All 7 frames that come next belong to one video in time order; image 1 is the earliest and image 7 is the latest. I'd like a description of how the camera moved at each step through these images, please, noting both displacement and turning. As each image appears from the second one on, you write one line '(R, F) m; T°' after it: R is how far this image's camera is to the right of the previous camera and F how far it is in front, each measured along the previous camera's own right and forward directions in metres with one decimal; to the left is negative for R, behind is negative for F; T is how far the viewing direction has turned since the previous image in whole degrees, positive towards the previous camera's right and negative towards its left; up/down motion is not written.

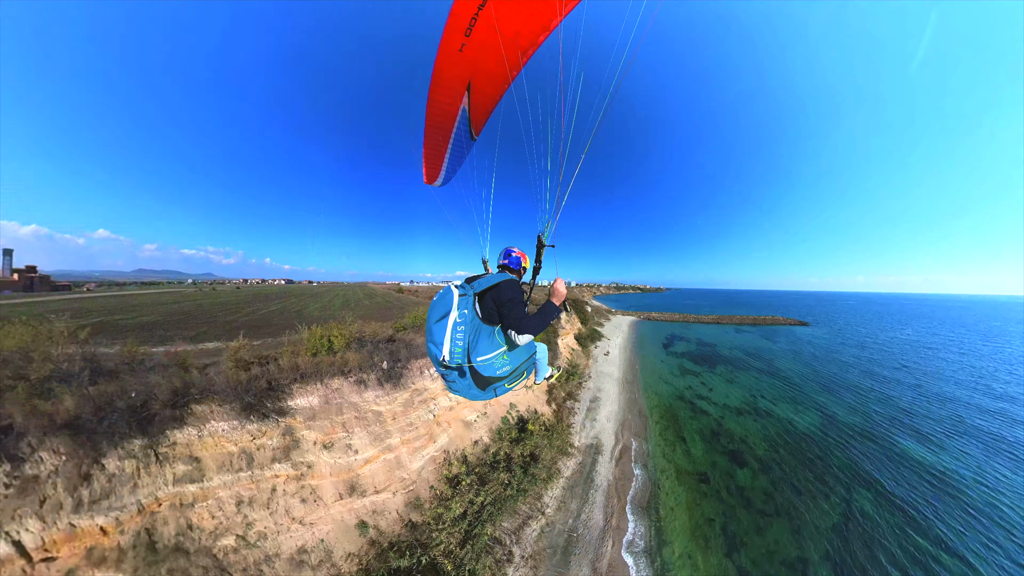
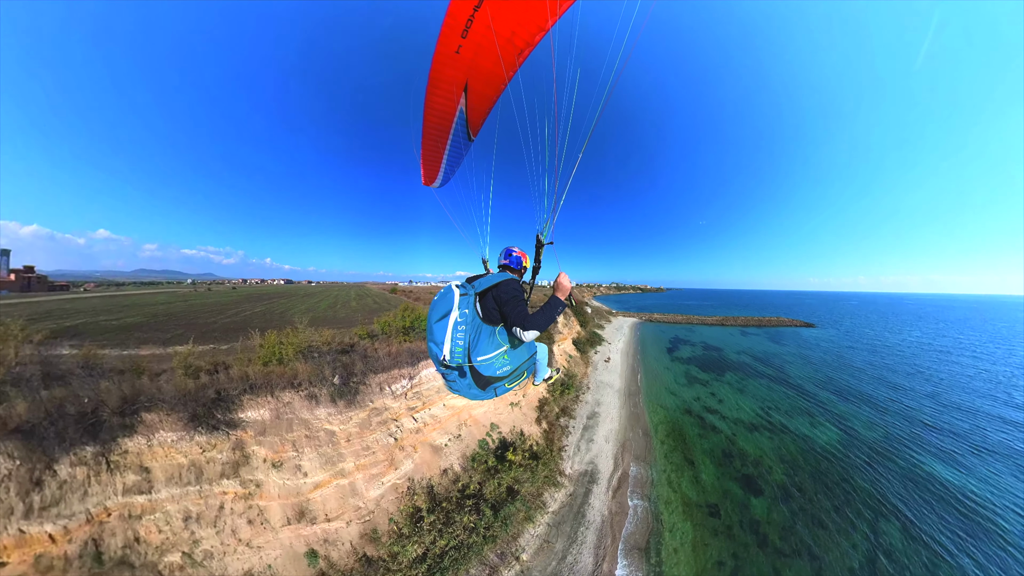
(+0.2, +0.4) m; 0°
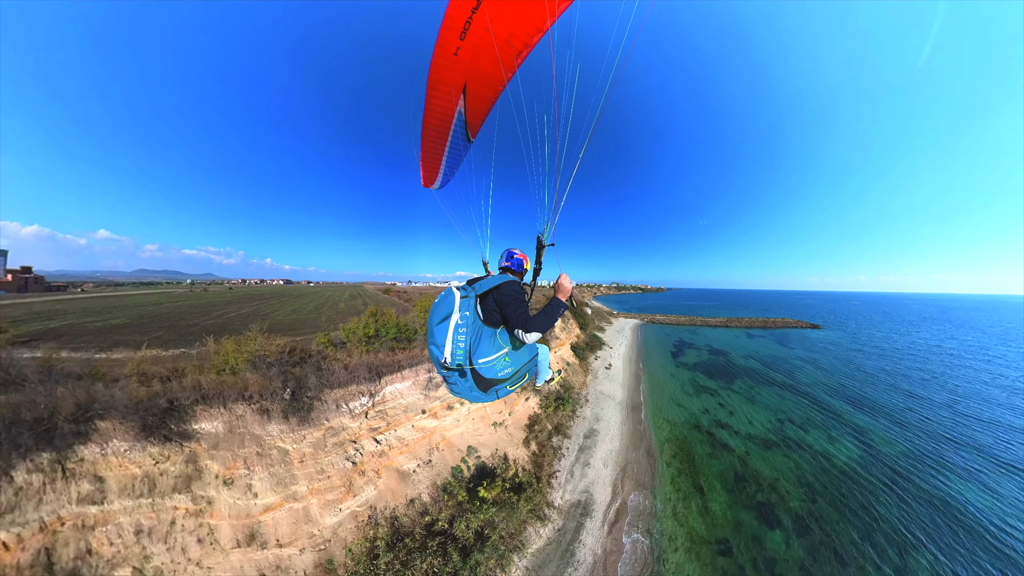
(+0.1, +0.4) m; 0°
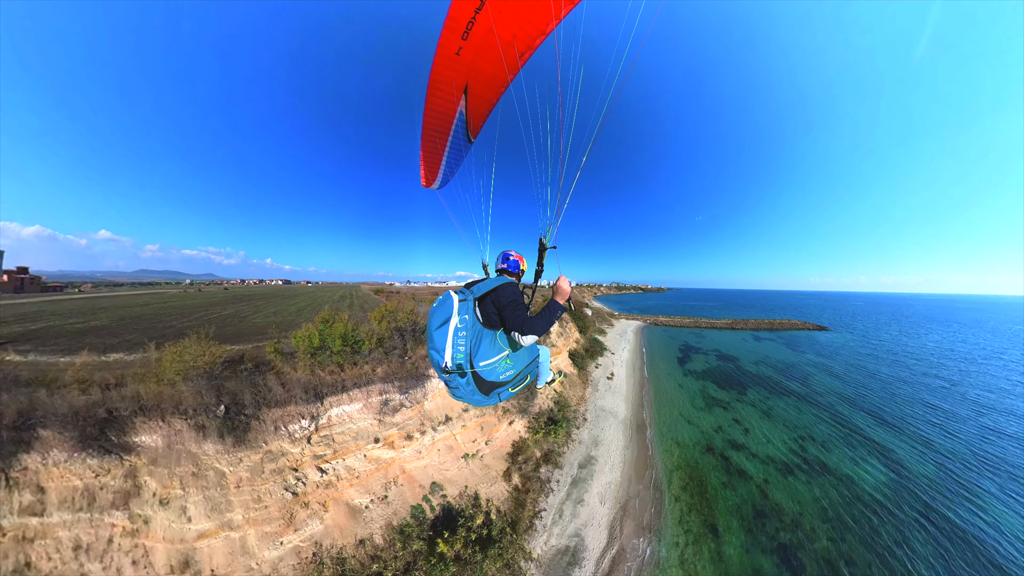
(+0.1, +0.5) m; 0°
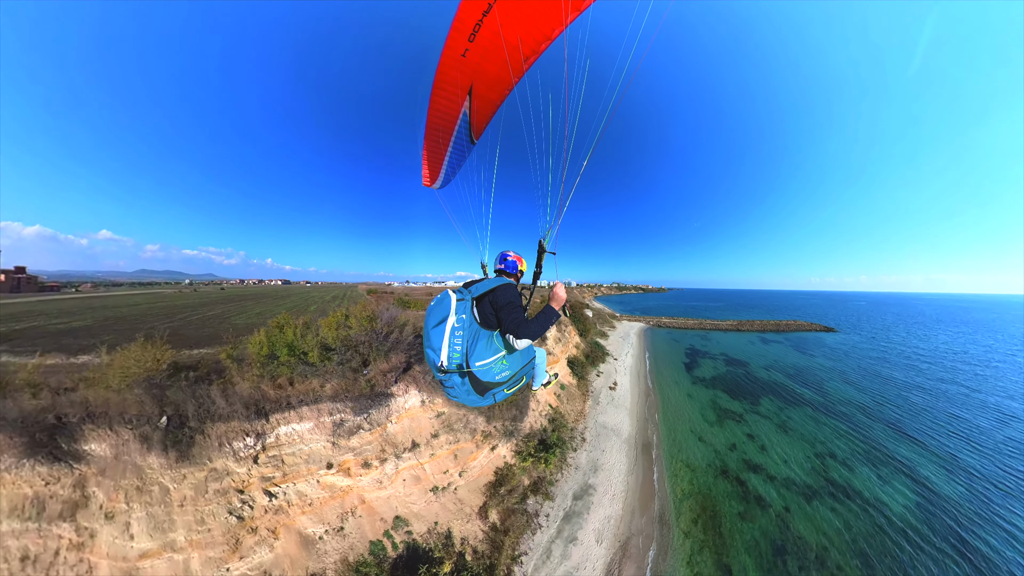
(+0.1, +0.4) m; 0°
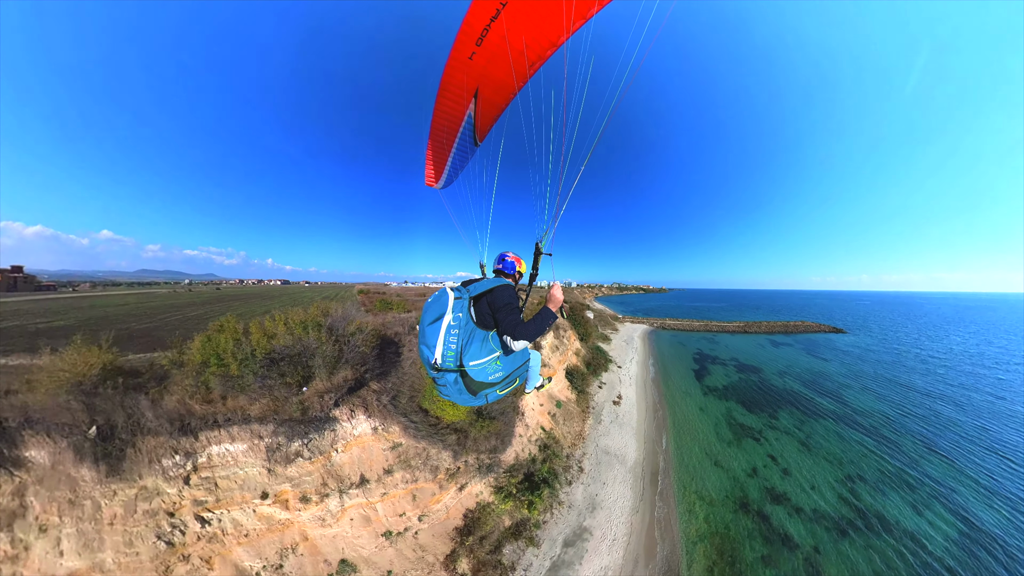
(+0.1, +0.5) m; 0°
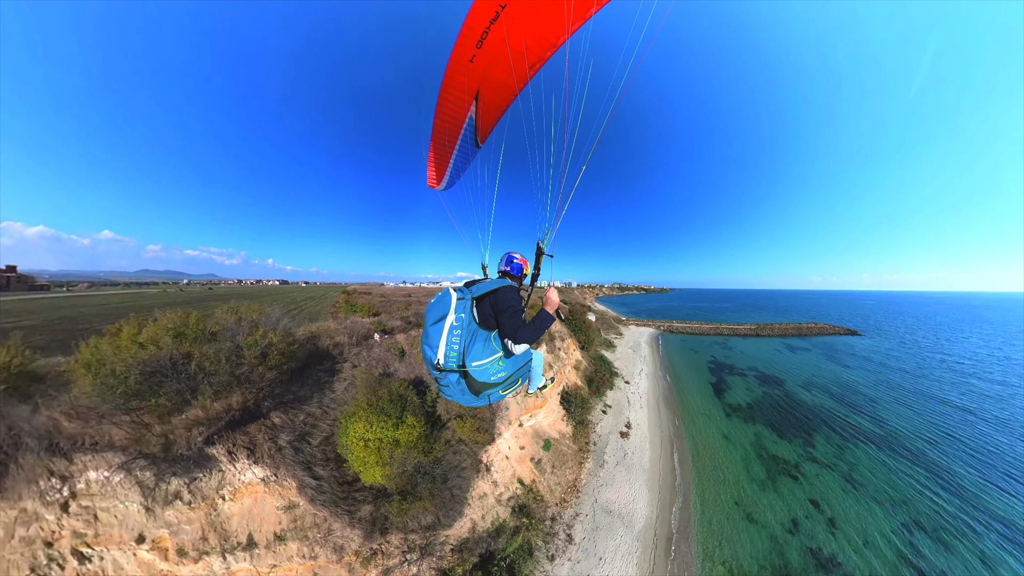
(+0.2, +0.7) m; 0°
